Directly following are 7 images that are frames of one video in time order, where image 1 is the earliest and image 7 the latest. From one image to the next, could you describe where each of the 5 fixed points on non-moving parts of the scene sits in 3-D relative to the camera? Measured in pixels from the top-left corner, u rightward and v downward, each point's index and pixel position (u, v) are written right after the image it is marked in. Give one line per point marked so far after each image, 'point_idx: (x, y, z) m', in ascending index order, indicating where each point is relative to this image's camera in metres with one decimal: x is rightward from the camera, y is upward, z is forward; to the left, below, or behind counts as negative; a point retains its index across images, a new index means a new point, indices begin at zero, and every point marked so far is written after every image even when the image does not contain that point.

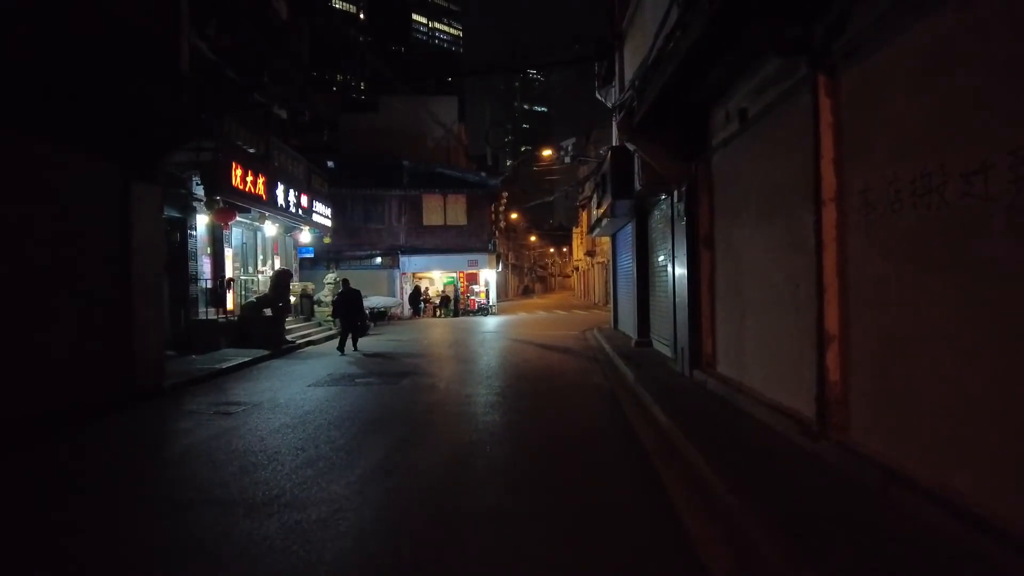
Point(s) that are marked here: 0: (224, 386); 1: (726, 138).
0: (-5.1, -1.8, +11.7) m
1: (+2.8, +2.0, +8.7) m
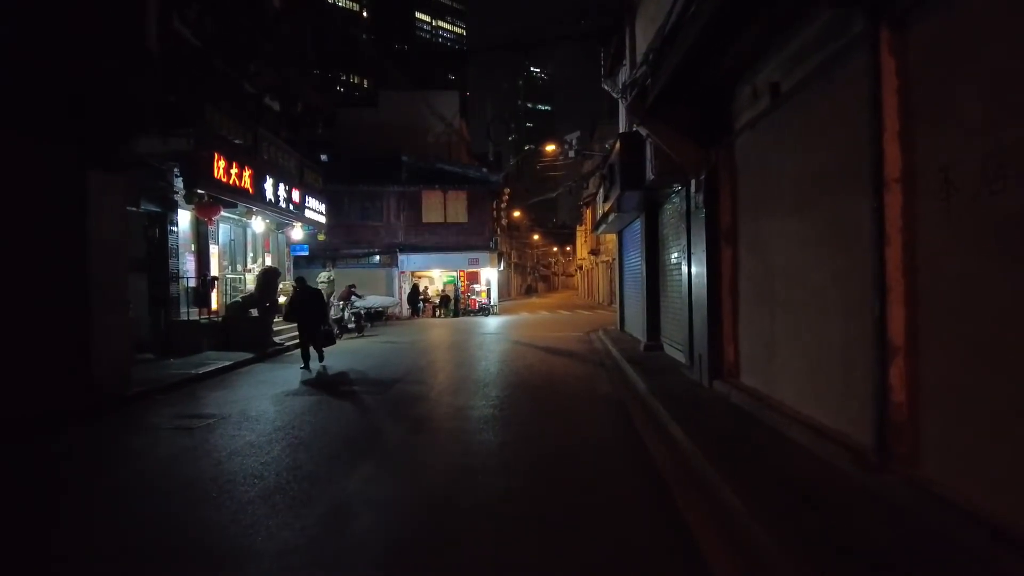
0: (-5.1, -1.7, +10.7) m
1: (+2.8, +2.0, +7.7) m
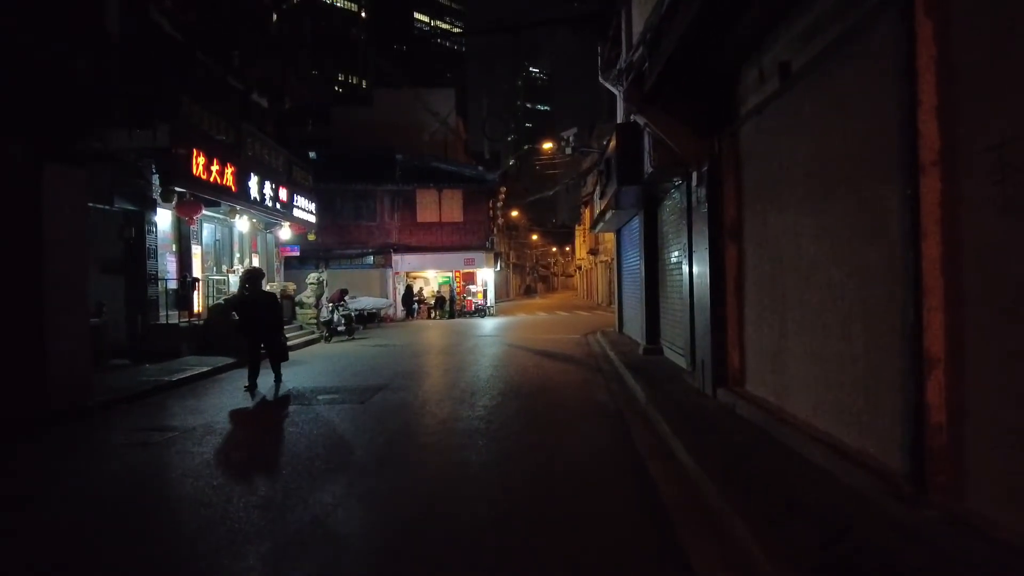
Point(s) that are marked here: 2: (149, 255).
0: (-5.3, -1.8, +10.1) m
1: (+2.6, +2.0, +7.1) m
2: (-7.9, +0.7, +14.3) m
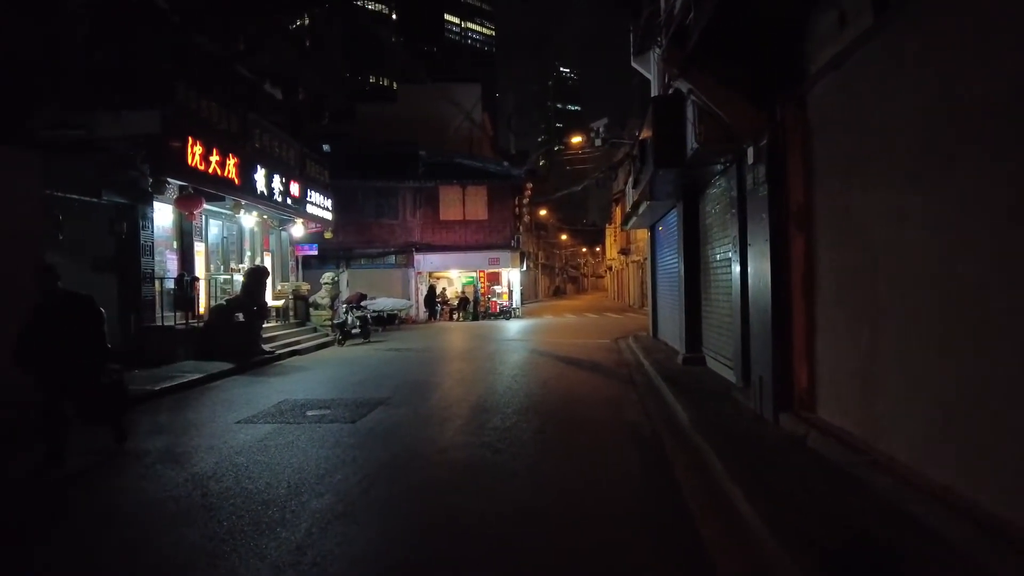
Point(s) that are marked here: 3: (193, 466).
0: (-5.1, -1.8, +8.9) m
1: (+2.7, +2.0, +5.5) m
2: (-7.4, +0.7, +13.3) m
3: (-3.0, -1.7, +6.2) m
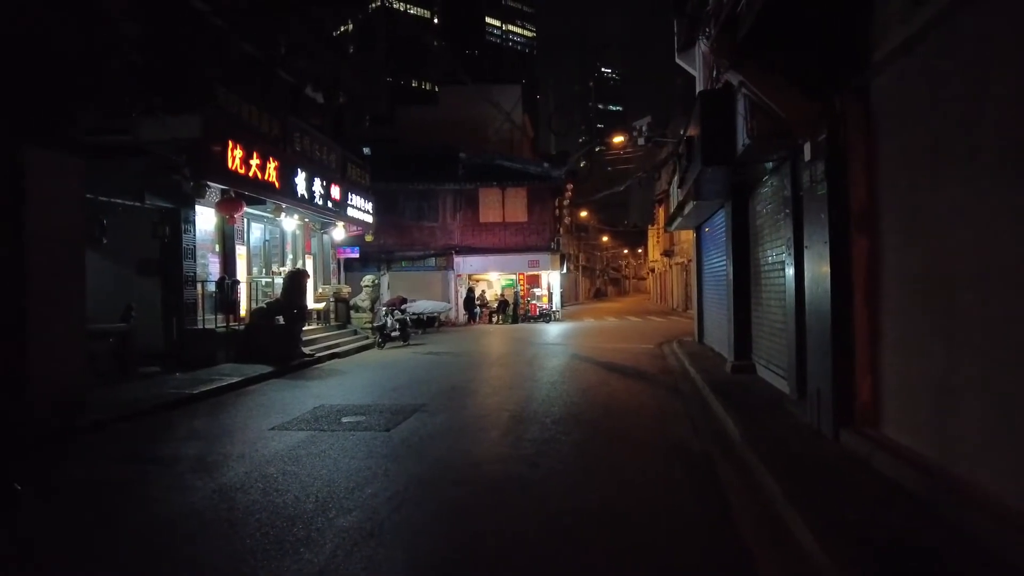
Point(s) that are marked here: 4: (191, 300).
0: (-4.6, -1.8, +8.8) m
1: (+3.0, +1.9, +5.0) m
2: (-6.7, +0.7, +13.4) m
3: (-2.7, -1.7, +6.0) m
4: (-6.7, -0.3, +13.6) m
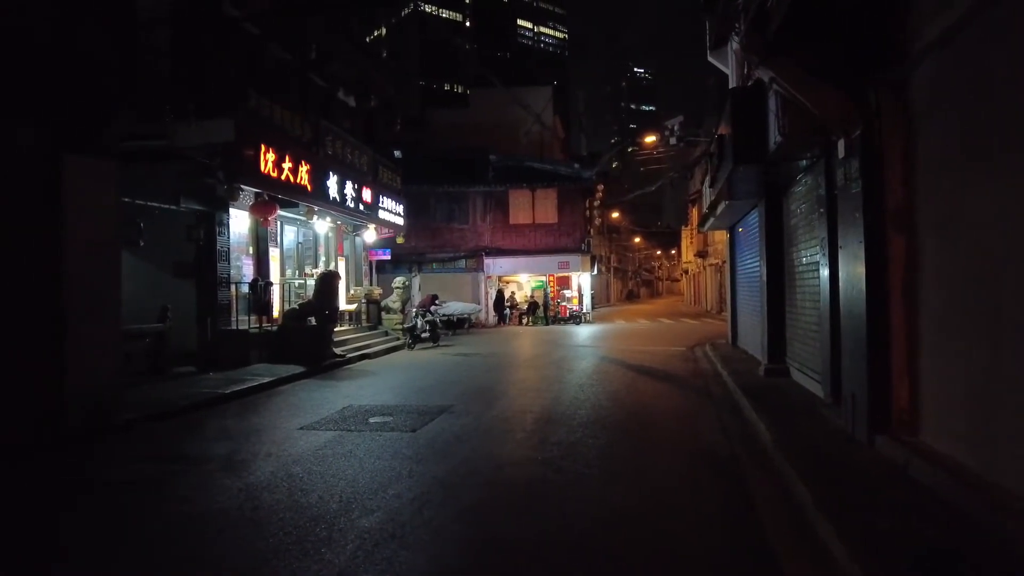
0: (-4.2, -1.8, +9.0) m
1: (+3.2, +1.9, +4.8) m
2: (-6.1, +0.6, +13.6) m
3: (-2.4, -1.7, +6.1) m
4: (-6.1, -0.3, +13.9) m
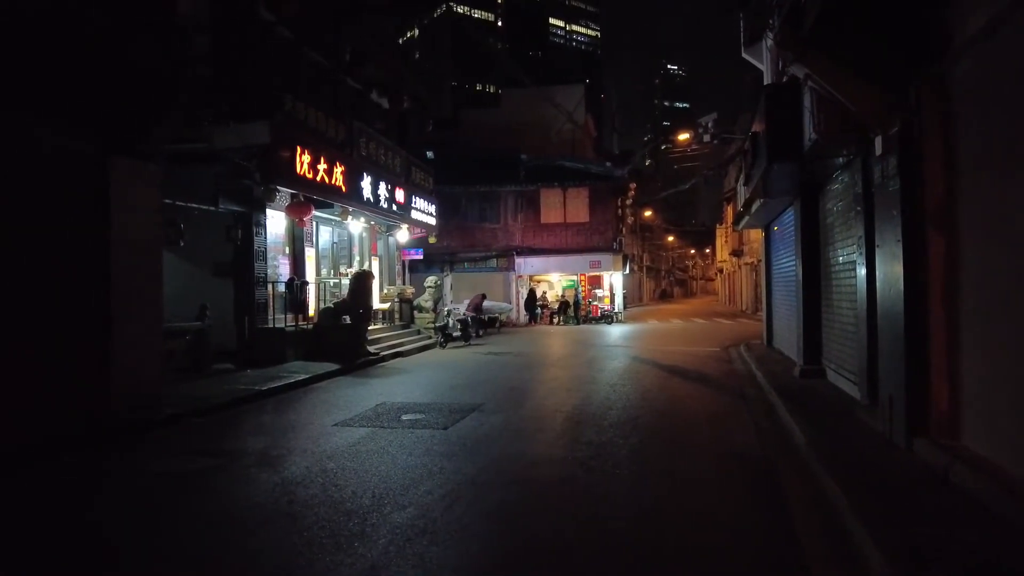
0: (-3.8, -1.8, +9.2) m
1: (+3.4, +1.9, +4.7) m
2: (-5.4, +0.7, +14.0) m
3: (-2.2, -1.7, +6.3) m
4: (-5.4, -0.3, +14.2) m
